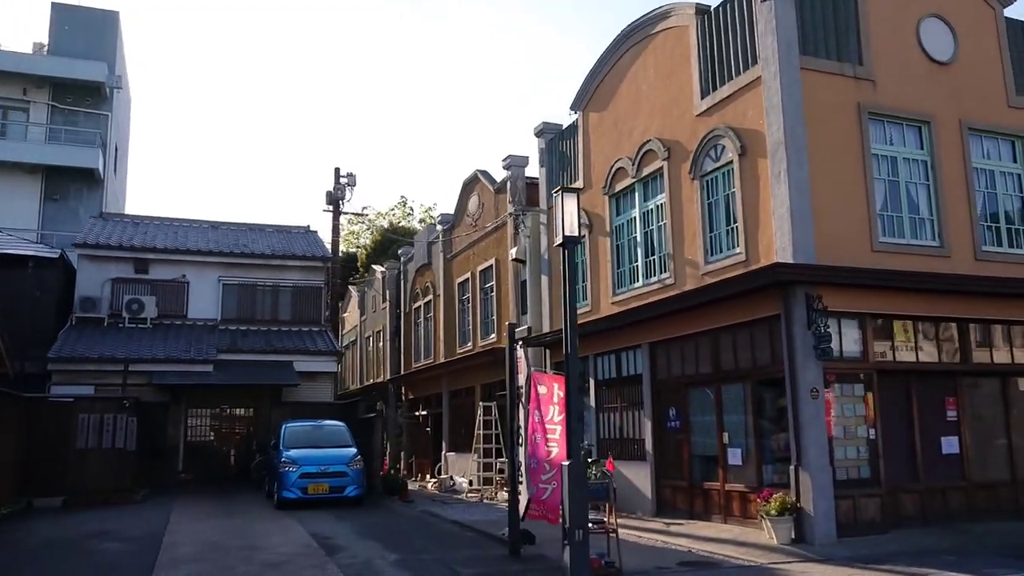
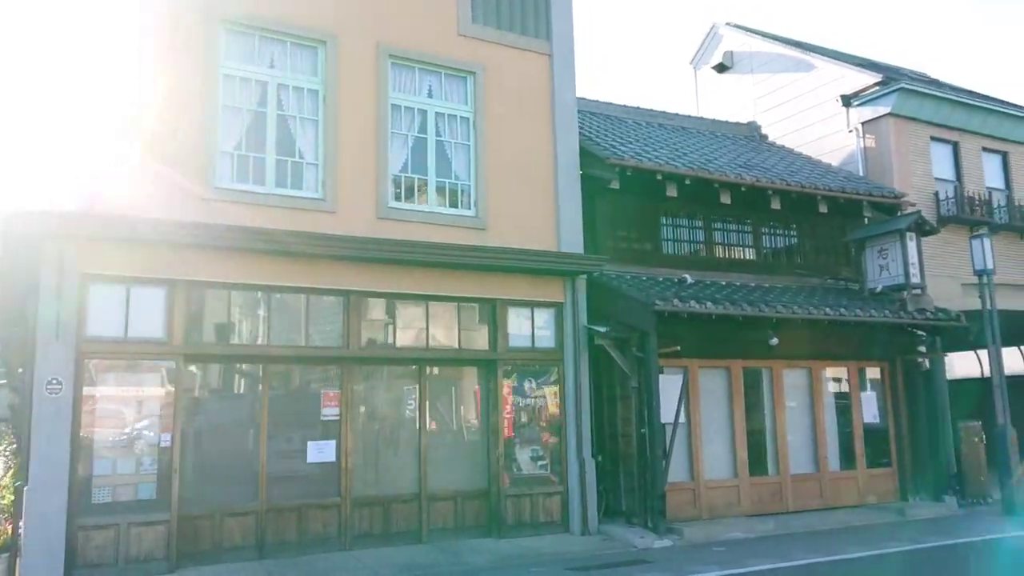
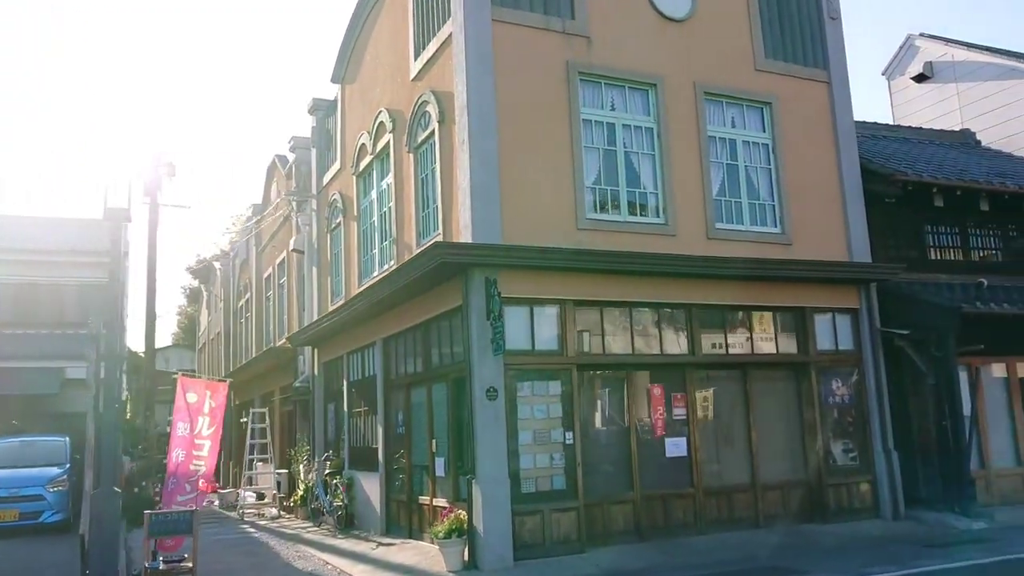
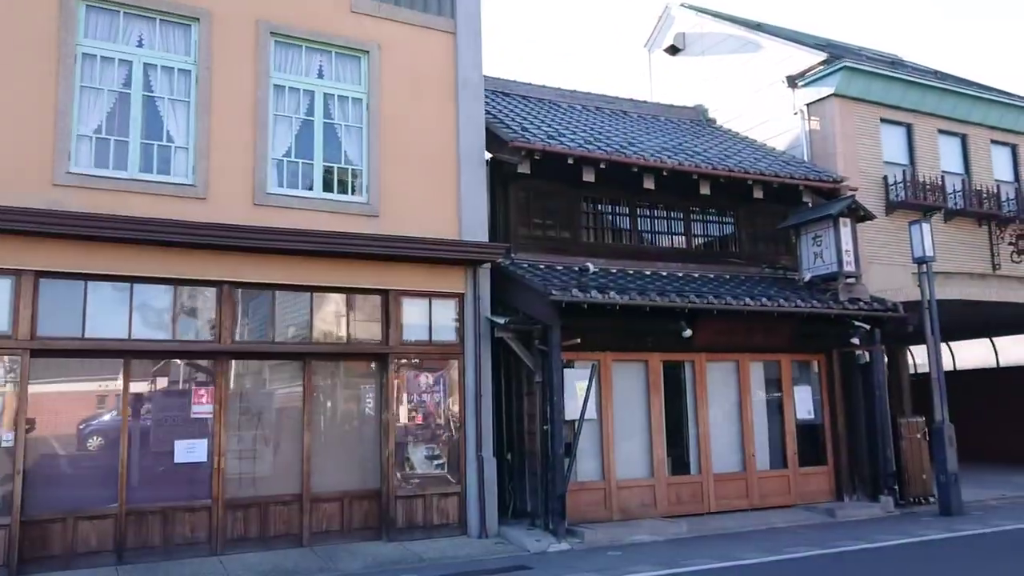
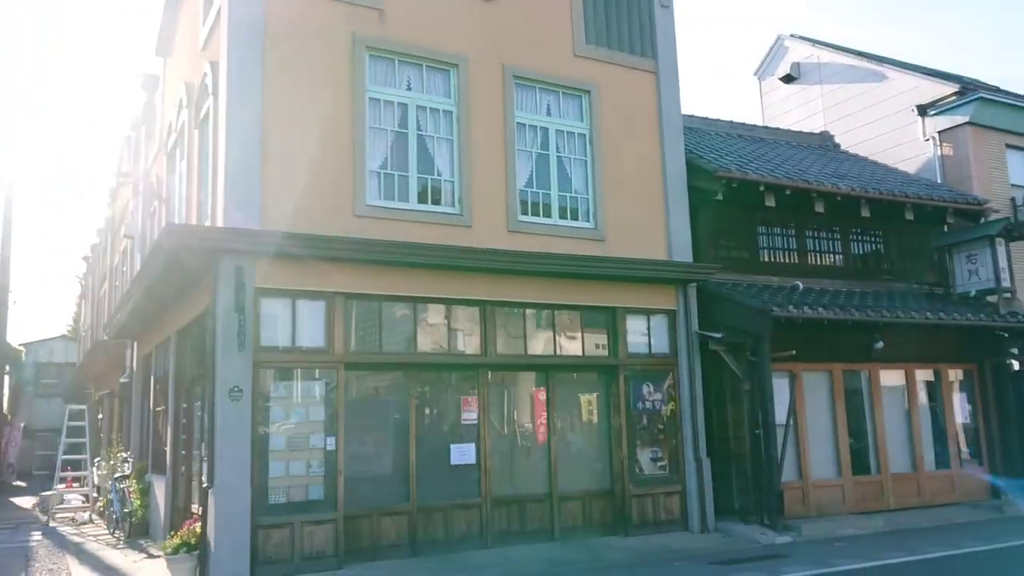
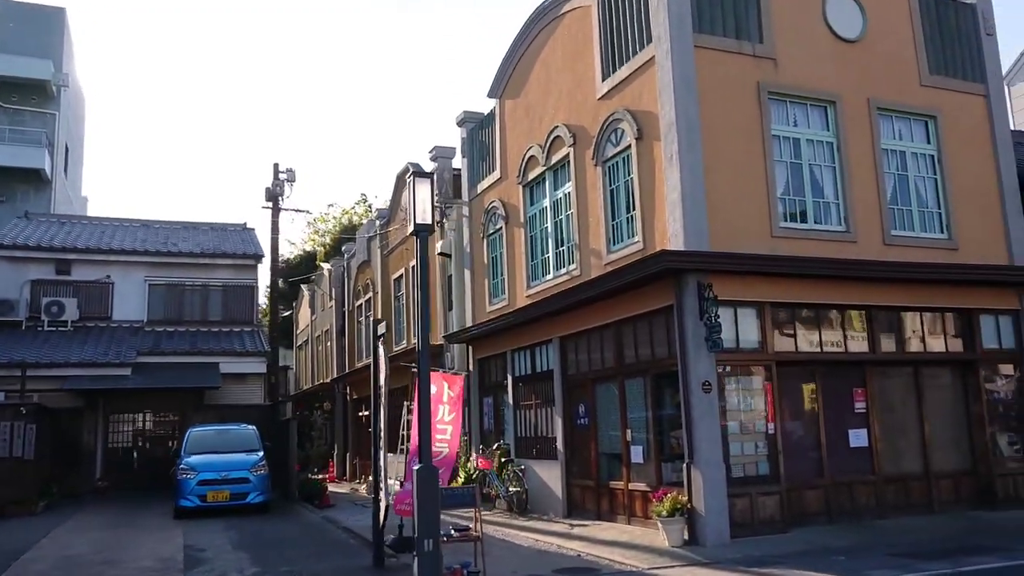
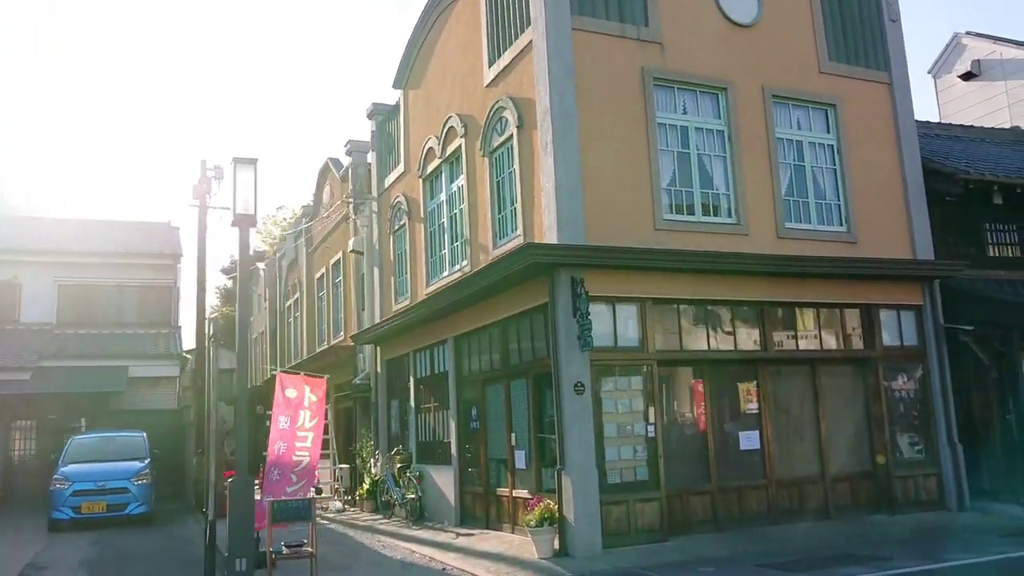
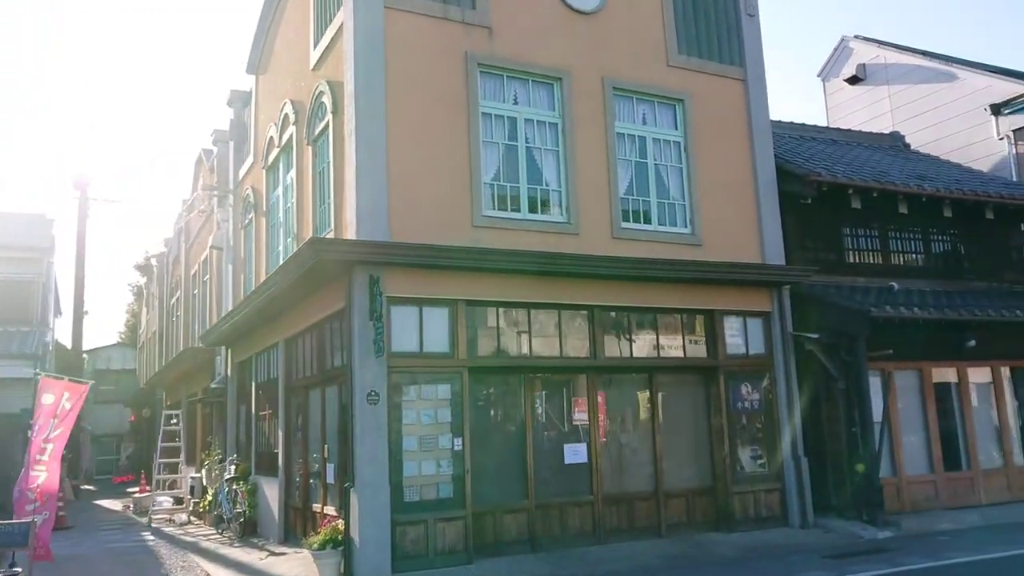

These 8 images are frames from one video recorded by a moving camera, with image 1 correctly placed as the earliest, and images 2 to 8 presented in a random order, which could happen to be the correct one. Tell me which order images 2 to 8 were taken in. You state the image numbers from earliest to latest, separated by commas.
6, 7, 3, 8, 5, 2, 4
